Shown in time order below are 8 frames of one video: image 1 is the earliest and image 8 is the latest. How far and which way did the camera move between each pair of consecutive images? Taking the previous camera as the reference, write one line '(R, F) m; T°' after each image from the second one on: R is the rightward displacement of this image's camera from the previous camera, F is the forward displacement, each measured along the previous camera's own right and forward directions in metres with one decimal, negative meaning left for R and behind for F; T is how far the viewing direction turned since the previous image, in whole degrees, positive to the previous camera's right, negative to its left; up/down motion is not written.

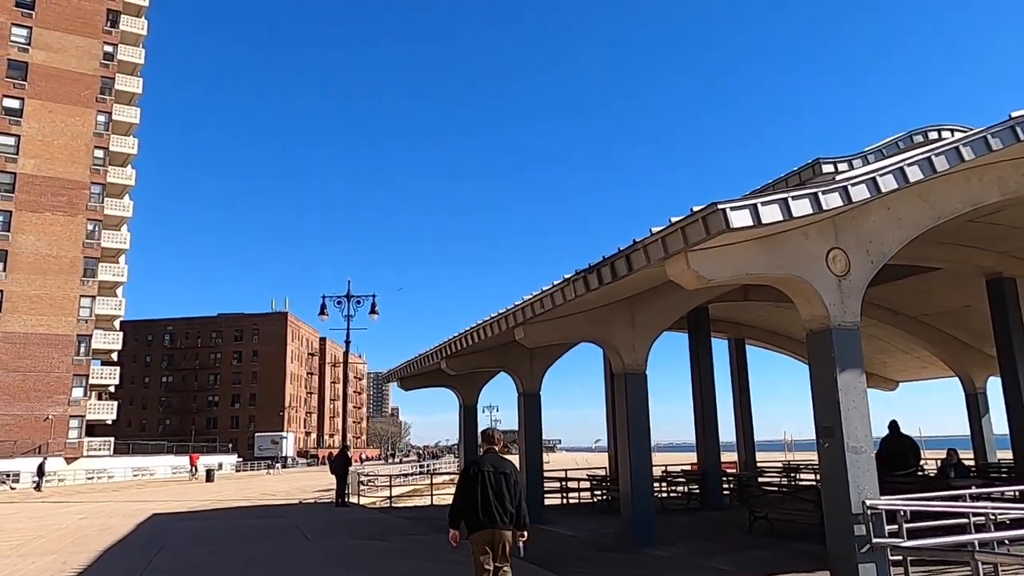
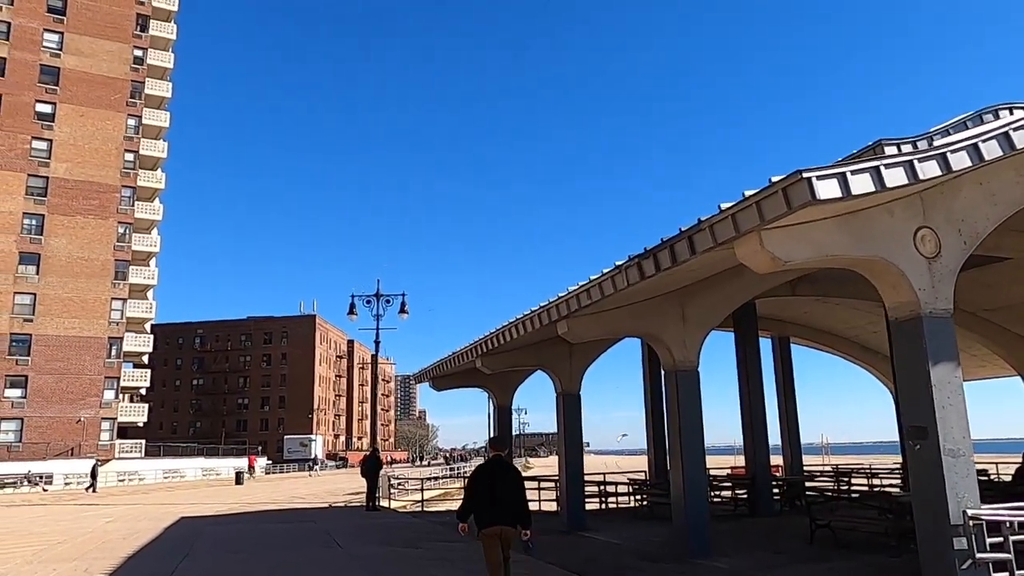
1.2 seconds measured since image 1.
(-0.2, +0.7) m; -2°
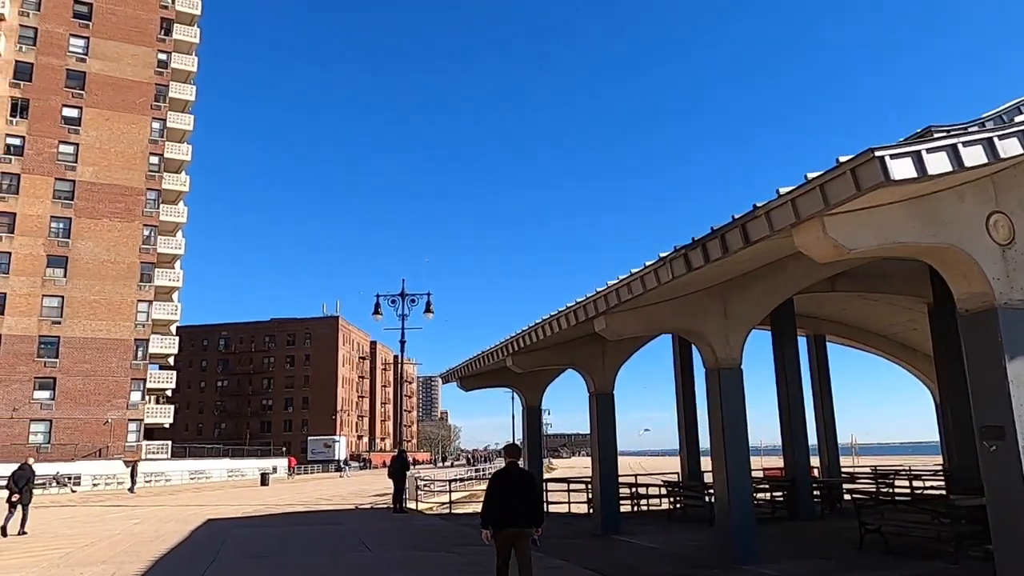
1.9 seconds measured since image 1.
(-0.2, +0.4) m; -2°
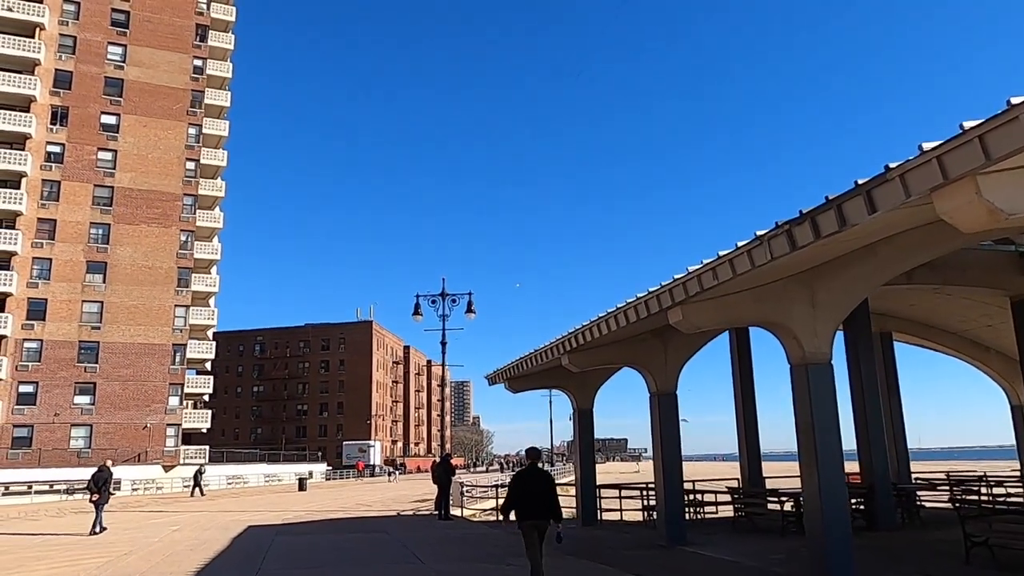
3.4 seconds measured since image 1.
(-0.4, +0.8) m; -2°
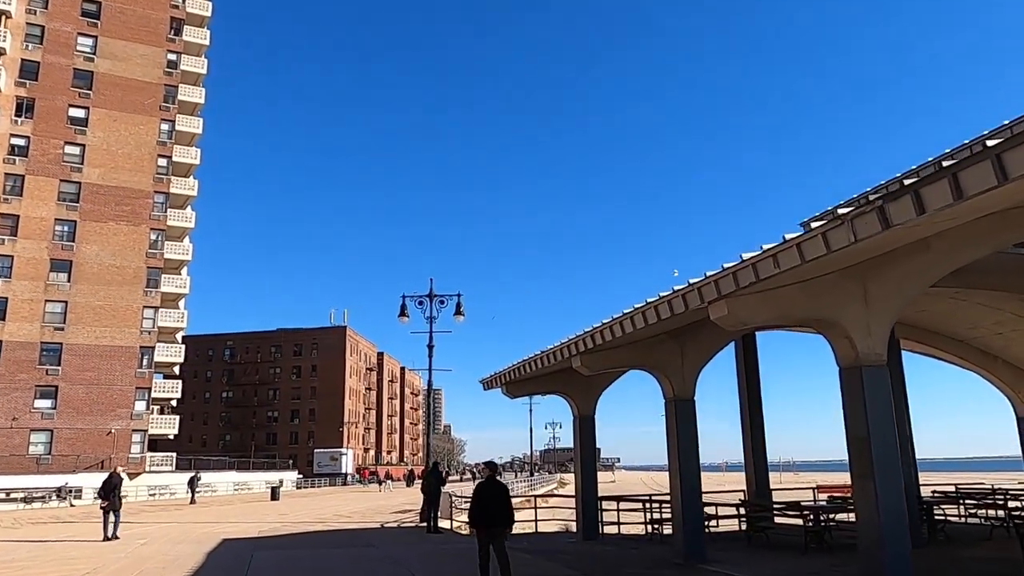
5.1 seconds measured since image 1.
(-0.6, +1.0) m; +2°
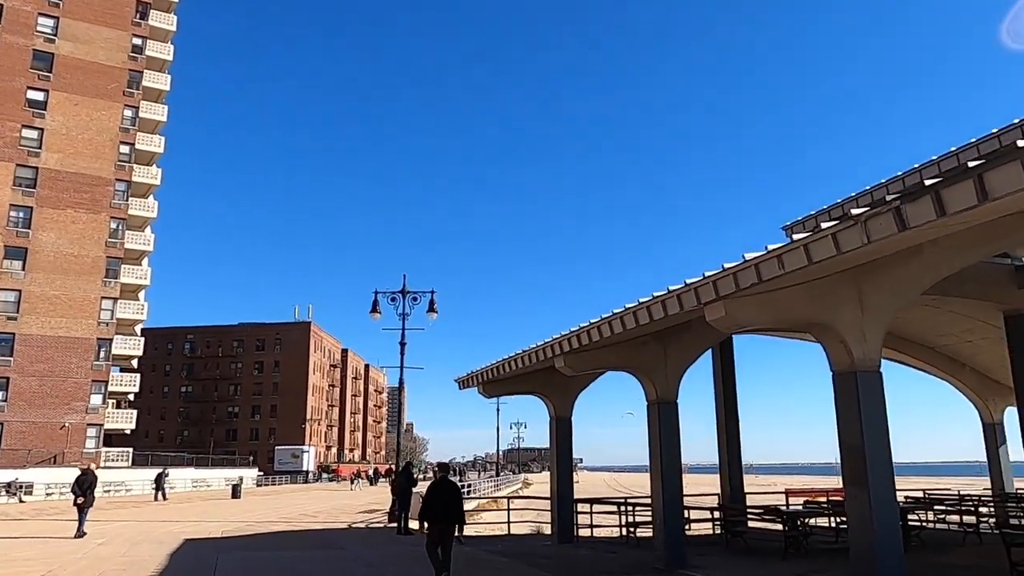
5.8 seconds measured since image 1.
(-0.3, +0.3) m; +3°
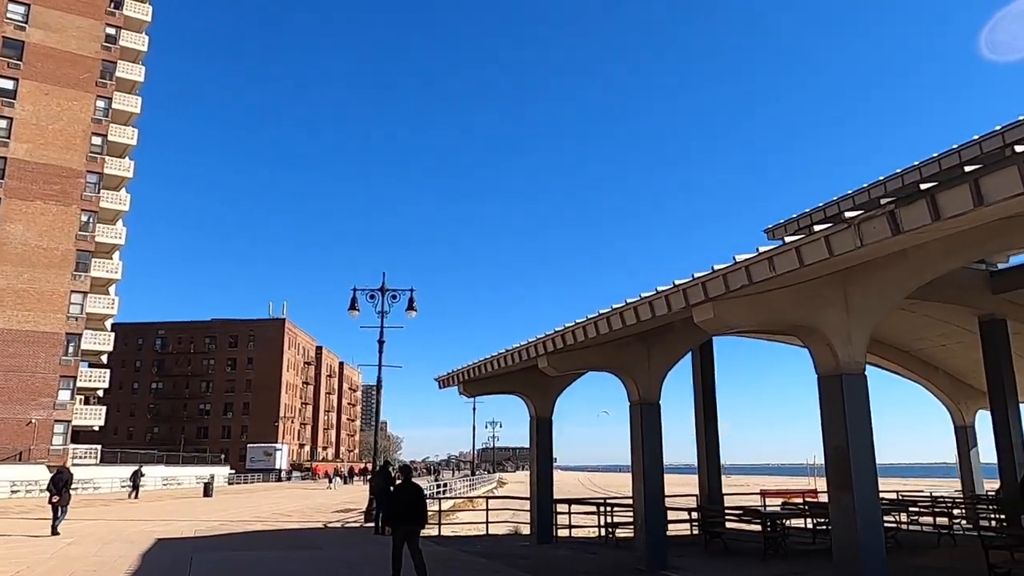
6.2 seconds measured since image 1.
(-0.1, +0.1) m; +2°
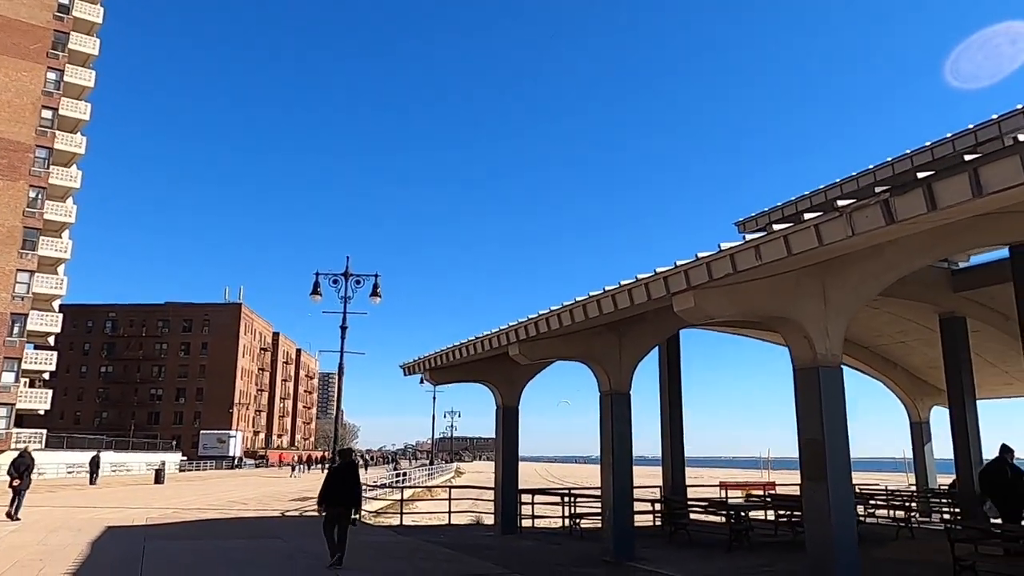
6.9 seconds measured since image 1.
(-0.2, +0.2) m; +3°
